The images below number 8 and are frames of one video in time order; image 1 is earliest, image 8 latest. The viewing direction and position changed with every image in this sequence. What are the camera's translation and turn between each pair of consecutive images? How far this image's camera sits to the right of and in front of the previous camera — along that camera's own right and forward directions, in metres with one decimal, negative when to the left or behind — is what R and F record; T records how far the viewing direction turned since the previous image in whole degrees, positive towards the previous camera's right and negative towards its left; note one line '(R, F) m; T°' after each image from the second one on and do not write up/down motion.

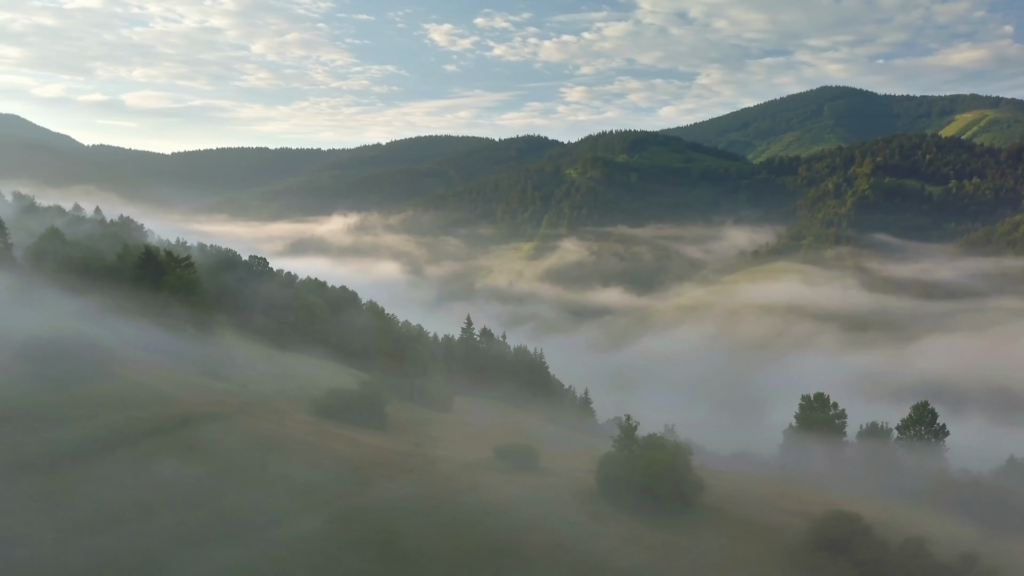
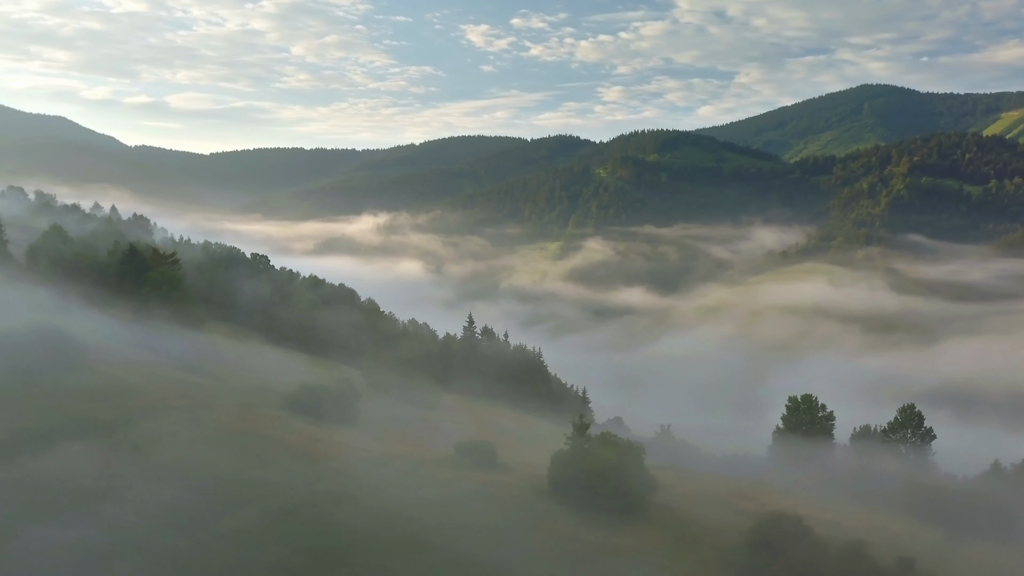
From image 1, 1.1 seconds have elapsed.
(+6.0, +0.1) m; -2°
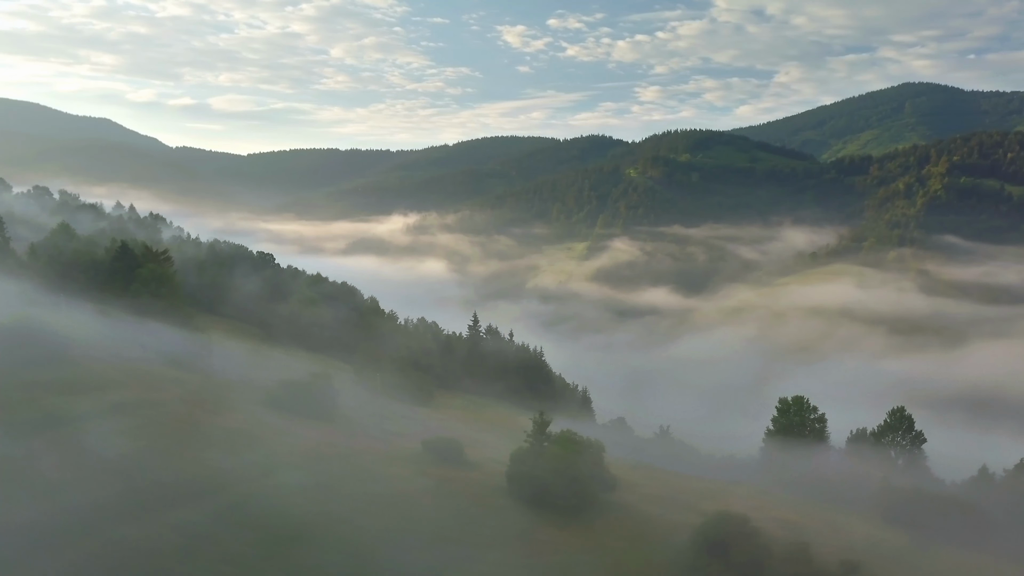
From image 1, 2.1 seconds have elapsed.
(+5.5, +0.1) m; -2°
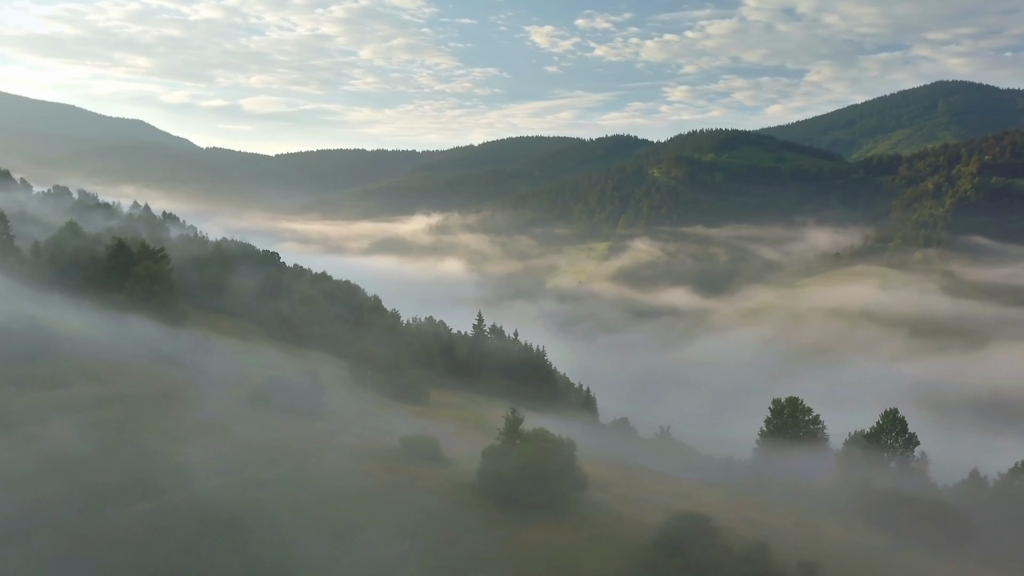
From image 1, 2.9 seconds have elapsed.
(+4.0, 0.0) m; -2°
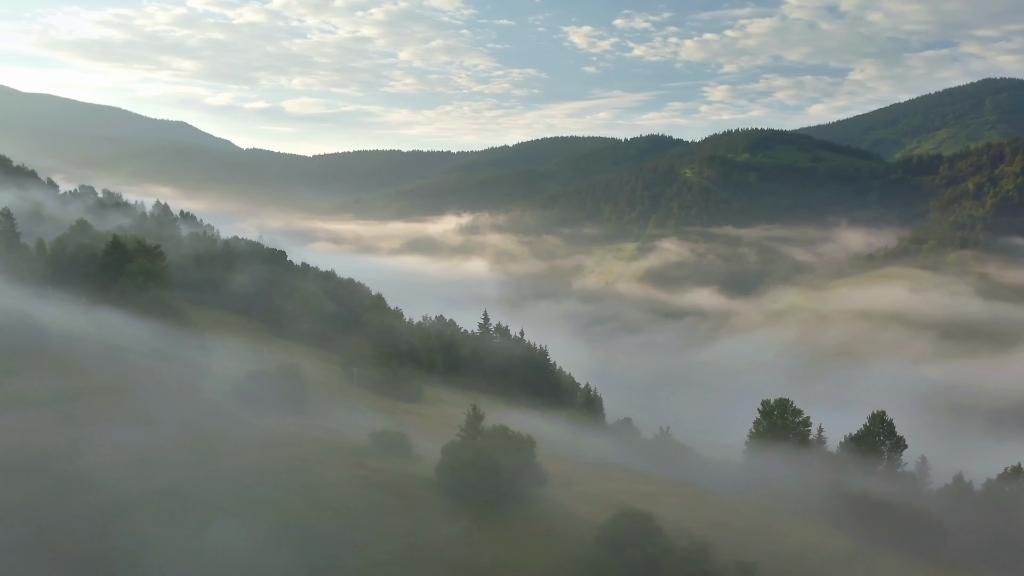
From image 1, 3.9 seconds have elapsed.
(+5.6, 0.0) m; -3°
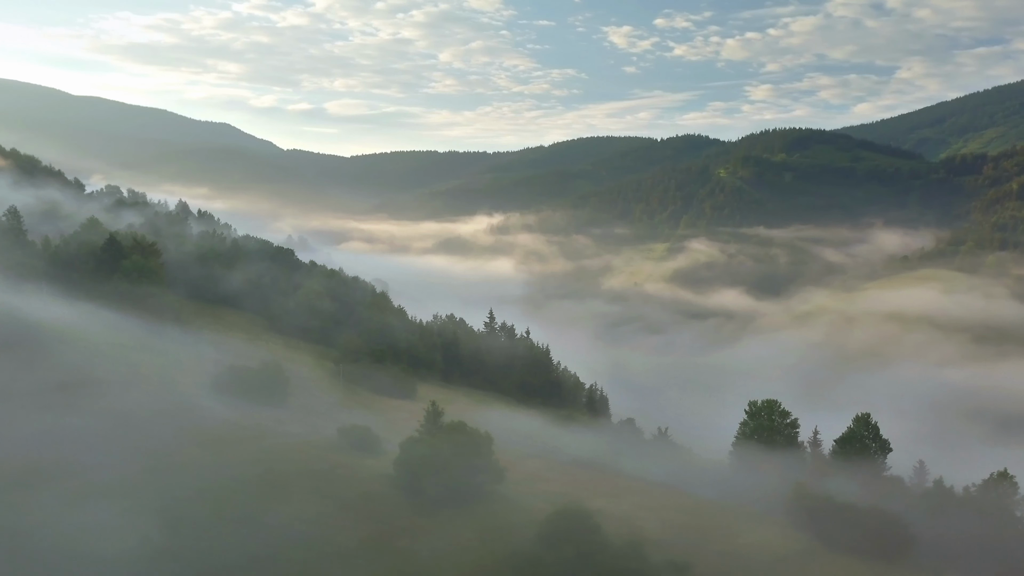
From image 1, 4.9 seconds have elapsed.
(+5.8, 0.0) m; -3°
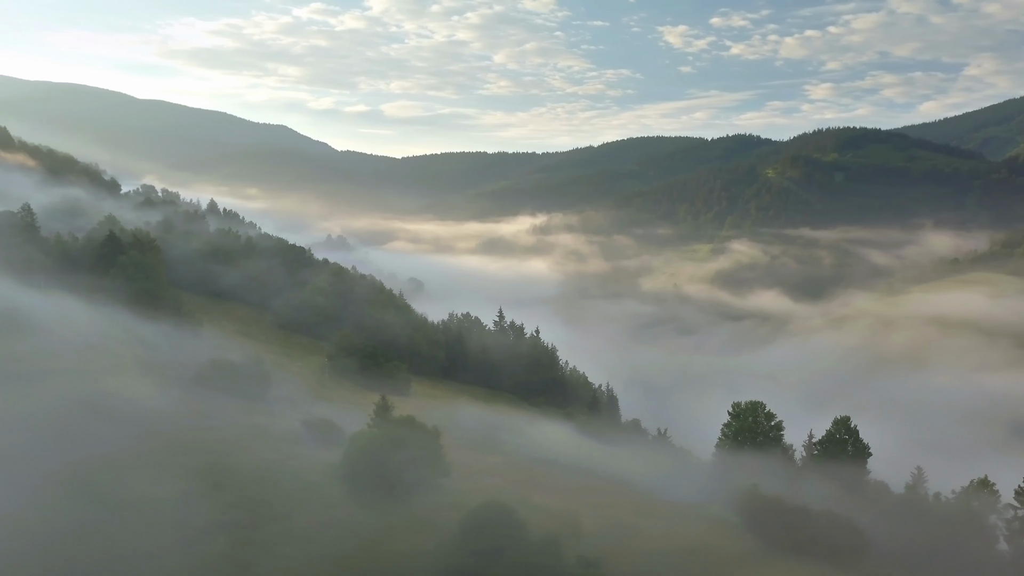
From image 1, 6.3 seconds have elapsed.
(+7.7, 0.0) m; -4°
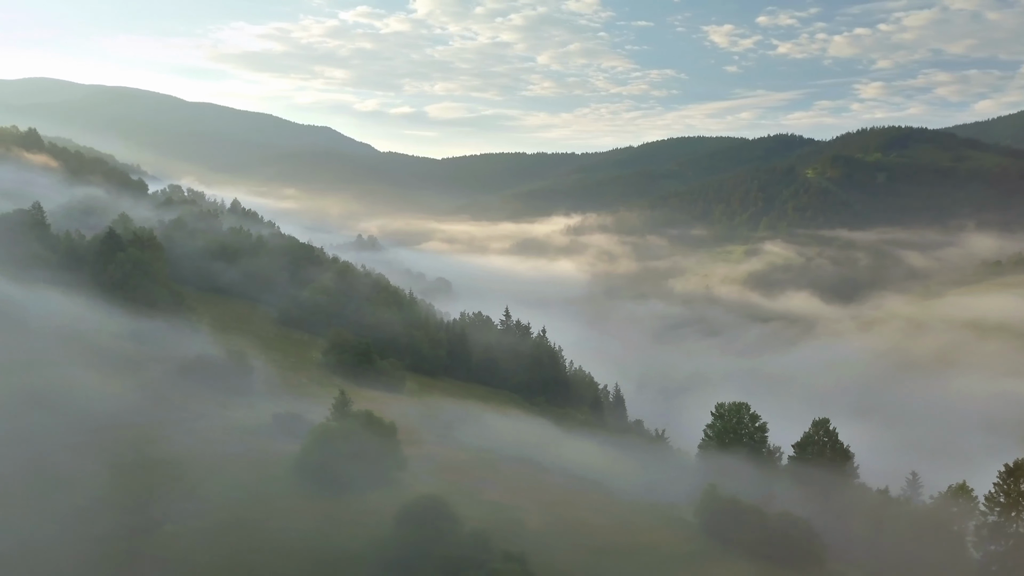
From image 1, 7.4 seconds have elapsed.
(+6.4, -0.1) m; -3°
